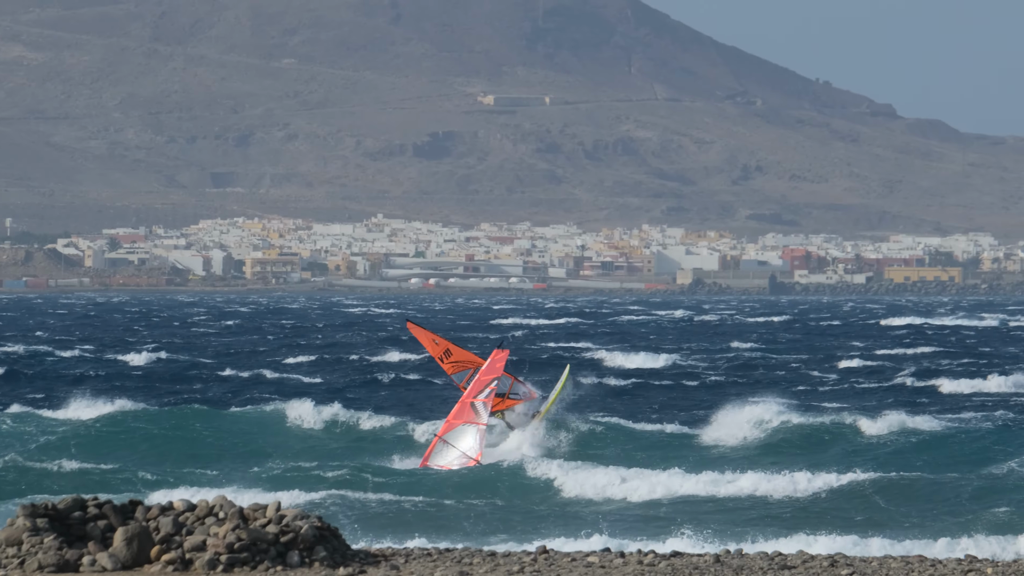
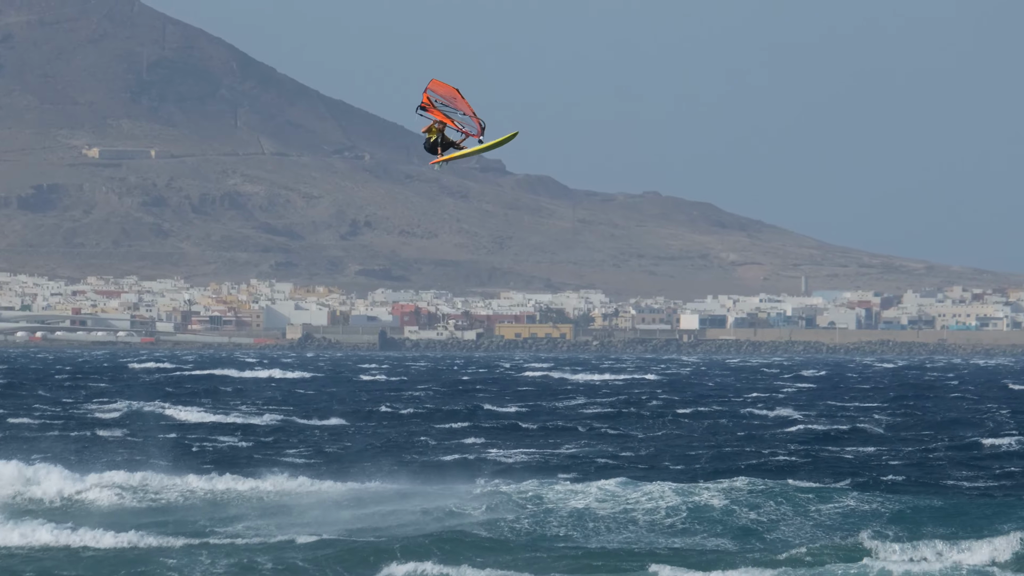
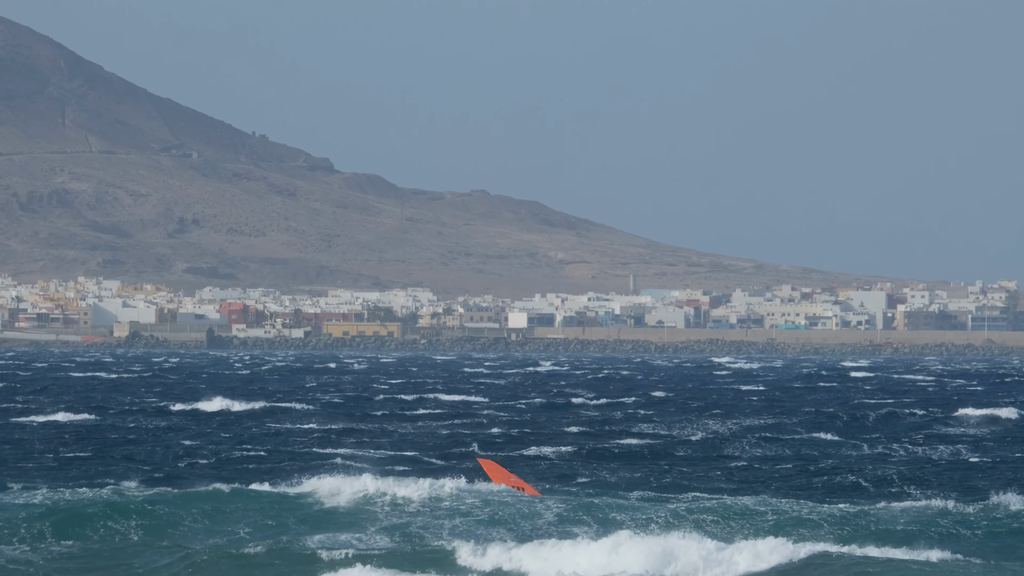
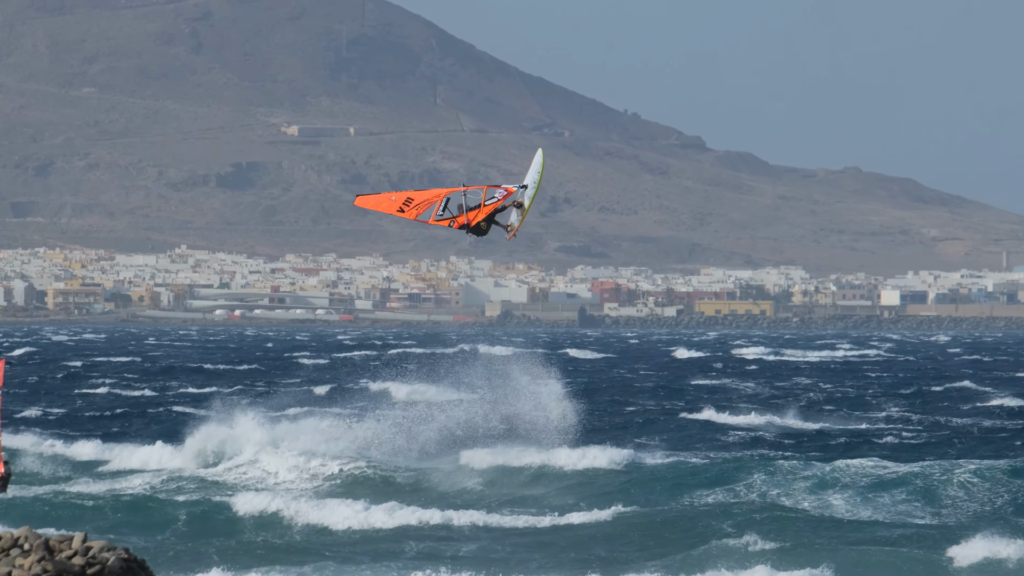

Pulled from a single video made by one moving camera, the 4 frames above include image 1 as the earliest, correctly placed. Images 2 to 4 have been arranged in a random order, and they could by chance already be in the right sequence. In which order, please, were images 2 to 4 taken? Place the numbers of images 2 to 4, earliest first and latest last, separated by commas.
4, 2, 3
